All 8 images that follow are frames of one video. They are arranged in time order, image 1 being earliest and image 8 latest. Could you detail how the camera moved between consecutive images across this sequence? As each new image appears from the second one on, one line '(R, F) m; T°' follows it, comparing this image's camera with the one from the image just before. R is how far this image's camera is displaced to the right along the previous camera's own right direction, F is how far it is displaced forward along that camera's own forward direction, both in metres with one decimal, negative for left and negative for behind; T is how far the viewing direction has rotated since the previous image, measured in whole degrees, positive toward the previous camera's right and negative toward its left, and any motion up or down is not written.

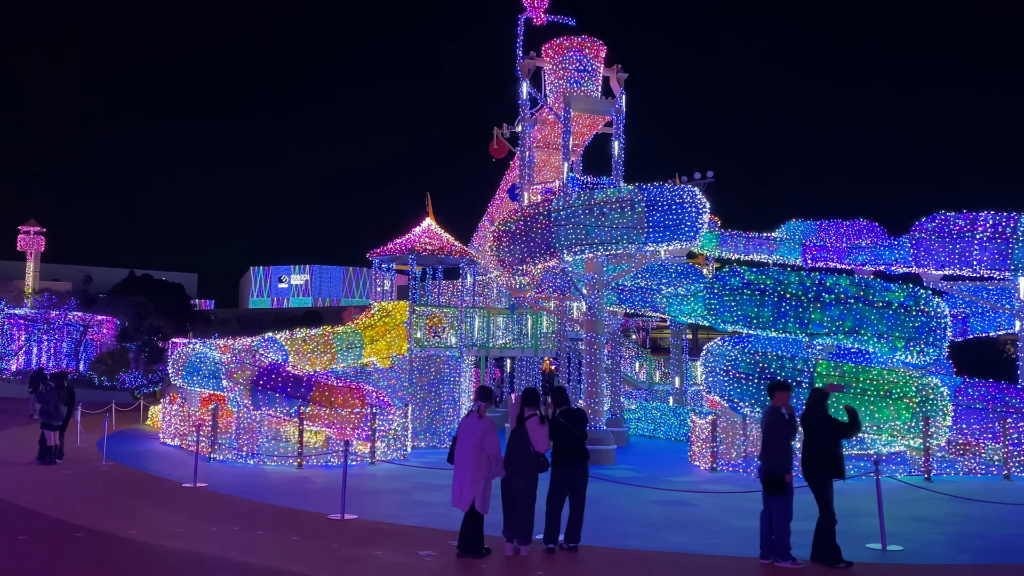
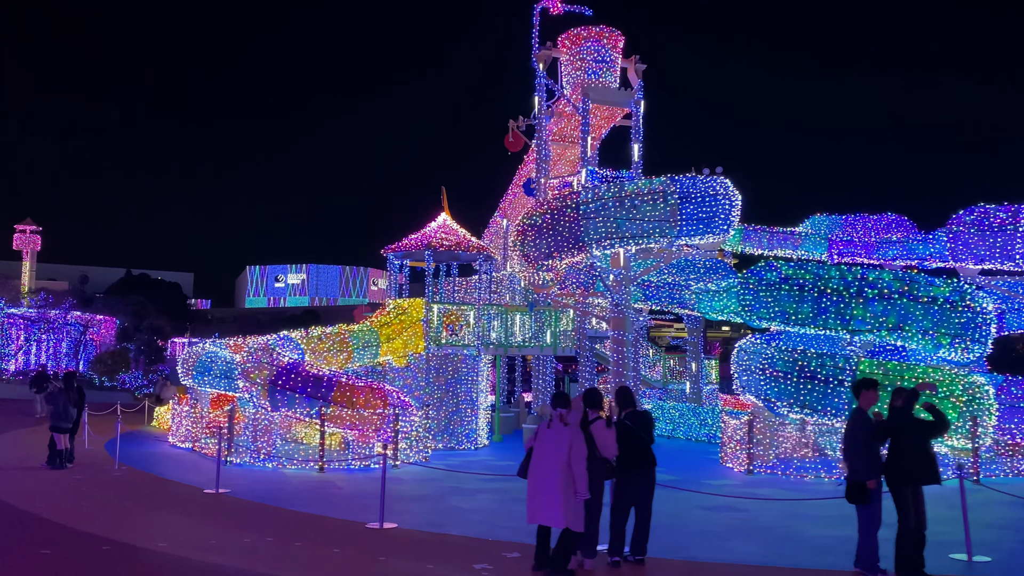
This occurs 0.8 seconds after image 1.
(-0.5, +0.6) m; 0°
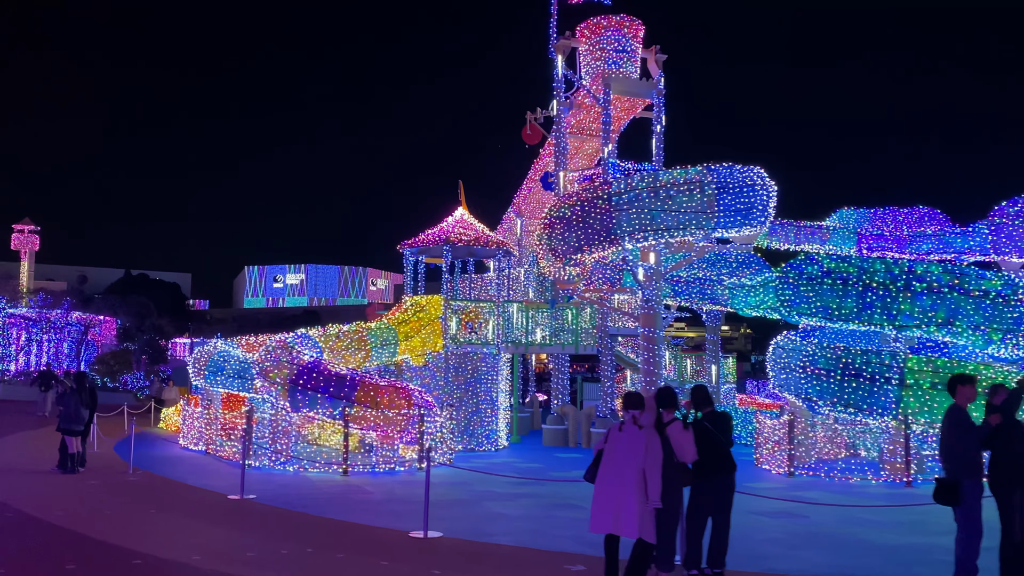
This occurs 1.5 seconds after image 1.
(-0.5, +0.6) m; 0°
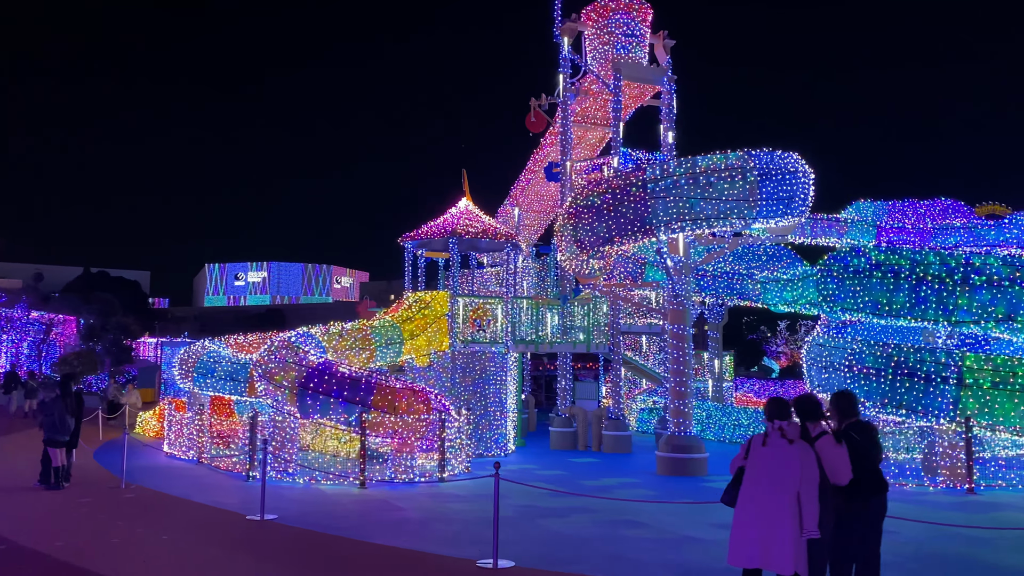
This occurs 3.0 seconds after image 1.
(-1.0, +1.1) m; +3°
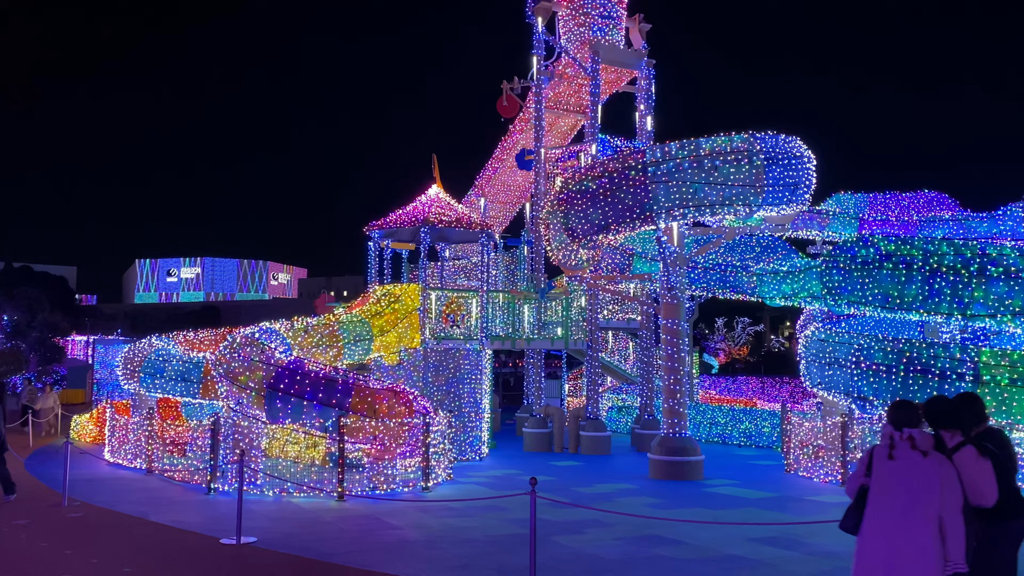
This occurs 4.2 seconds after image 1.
(-0.7, +1.1) m; +4°
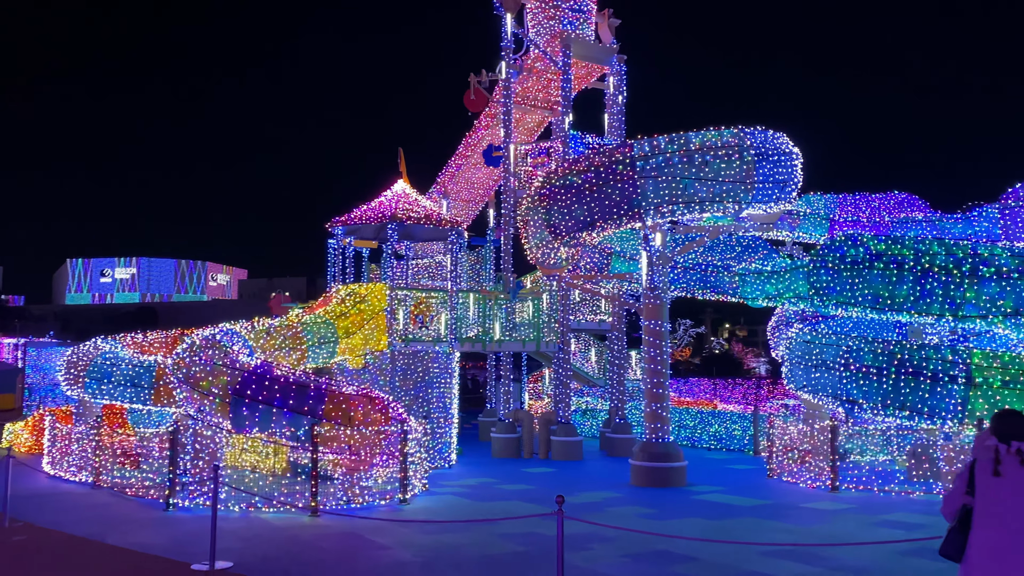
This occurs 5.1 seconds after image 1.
(-0.5, +0.6) m; +4°
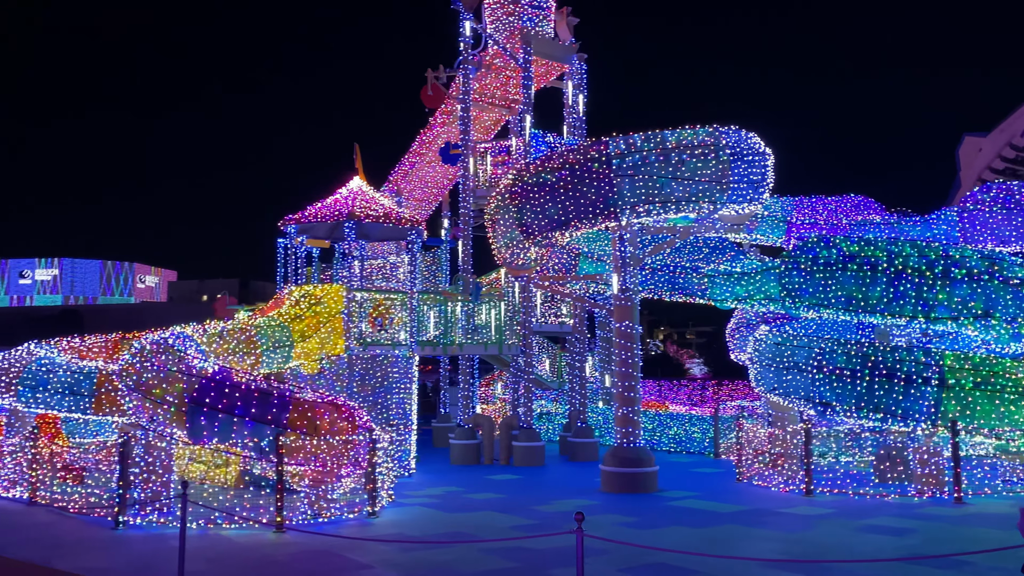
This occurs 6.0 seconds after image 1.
(-0.5, +0.4) m; +4°
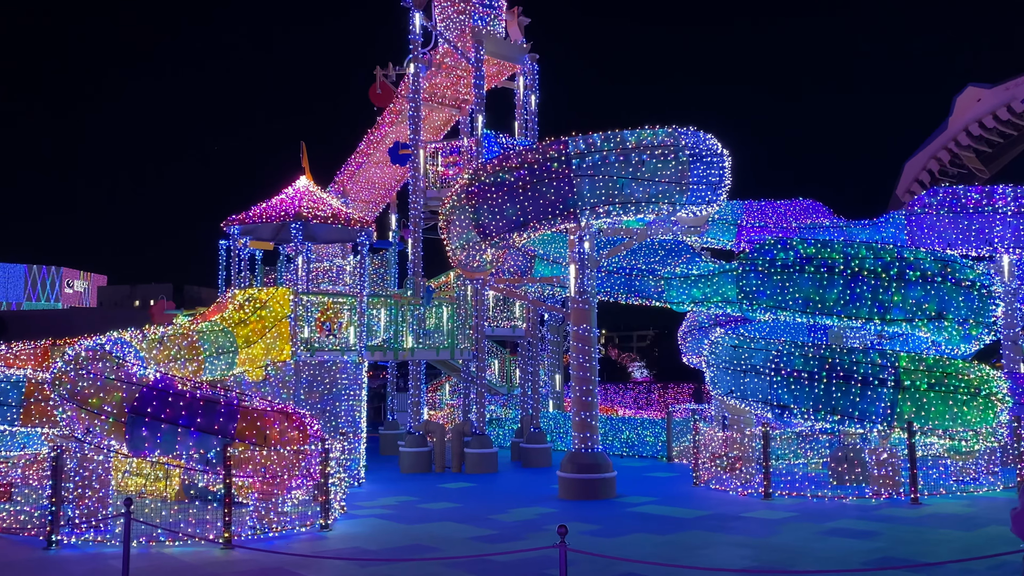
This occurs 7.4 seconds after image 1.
(-0.2, +0.3) m; +4°
